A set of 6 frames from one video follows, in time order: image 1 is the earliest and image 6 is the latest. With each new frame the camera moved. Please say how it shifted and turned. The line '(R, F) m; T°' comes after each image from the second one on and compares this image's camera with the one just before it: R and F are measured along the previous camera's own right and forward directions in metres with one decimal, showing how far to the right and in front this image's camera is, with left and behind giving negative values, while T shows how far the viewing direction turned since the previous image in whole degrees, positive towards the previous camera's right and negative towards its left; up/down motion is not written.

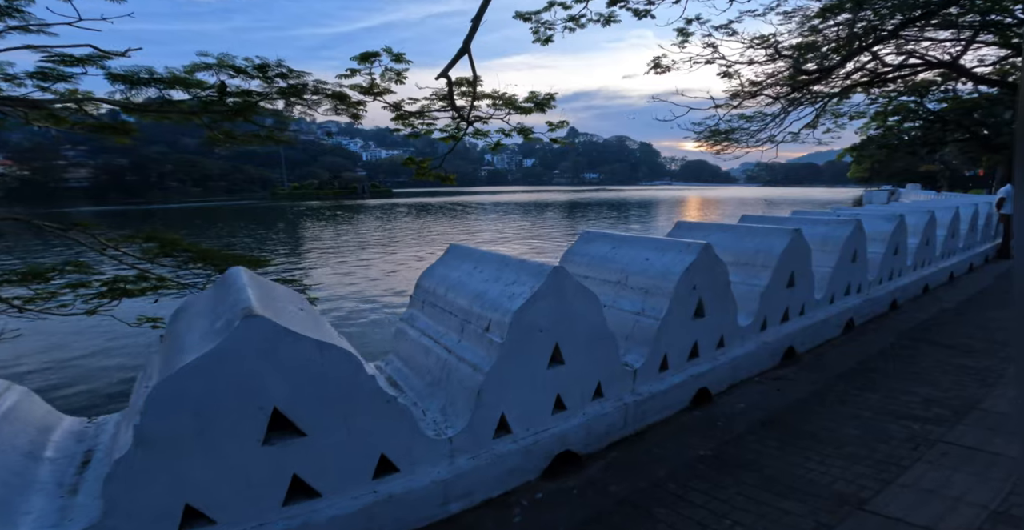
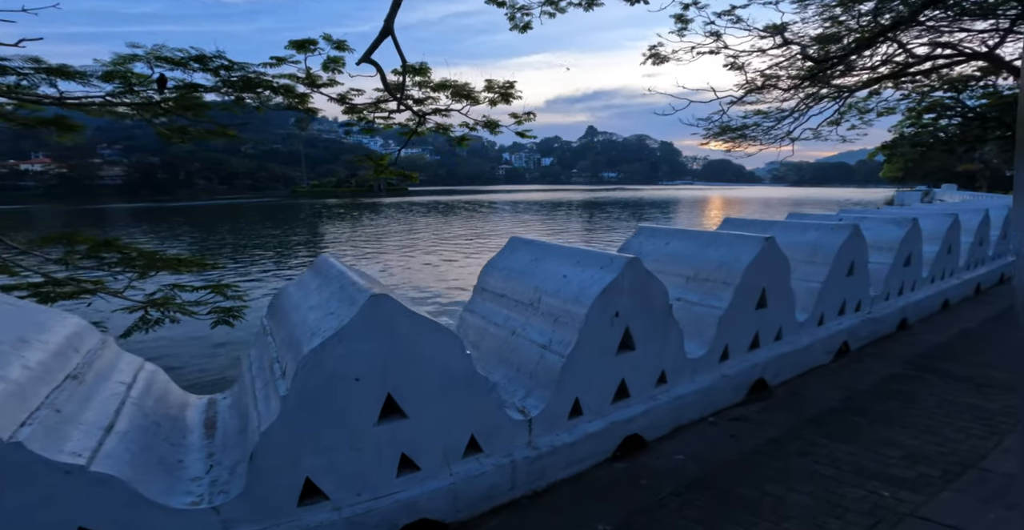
(+0.8, +0.7) m; -2°
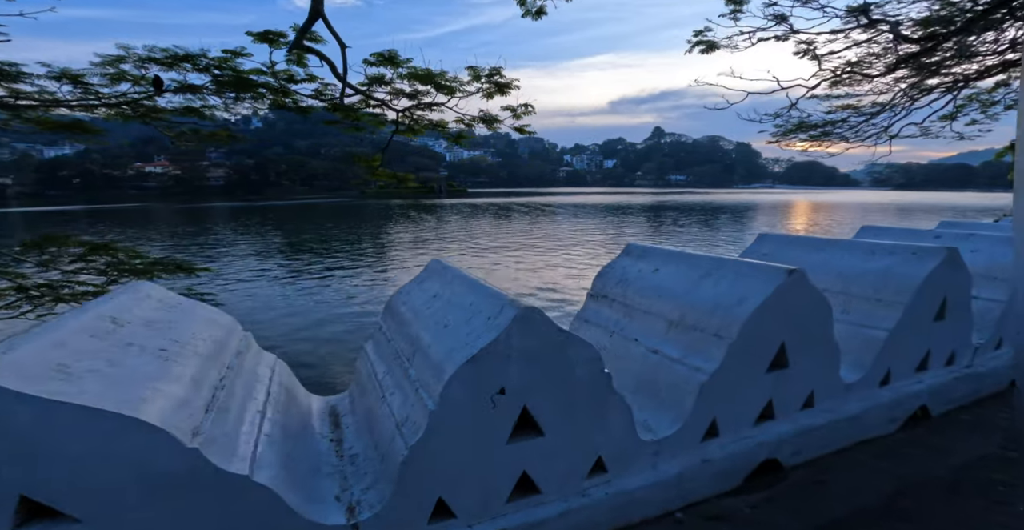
(+0.8, +0.9) m; -7°
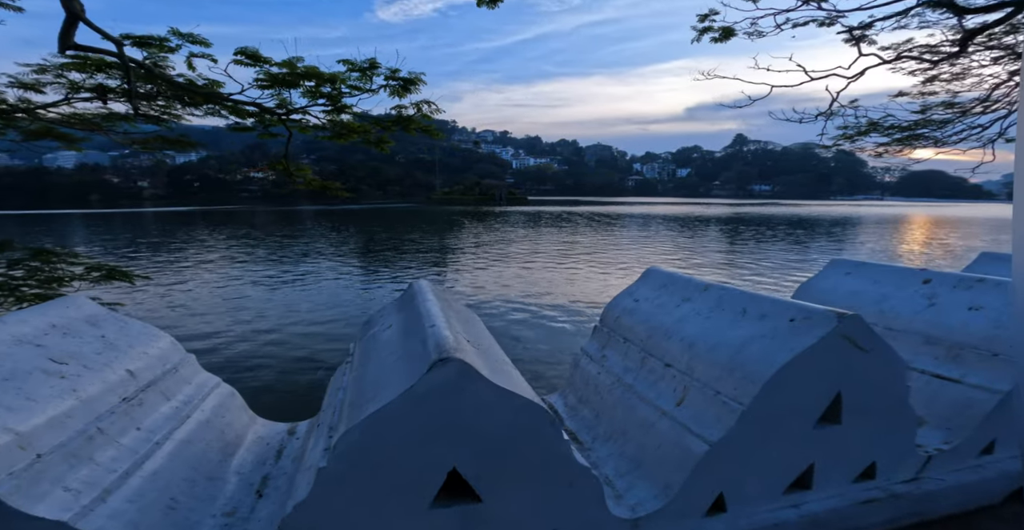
(+1.3, +0.7) m; -9°
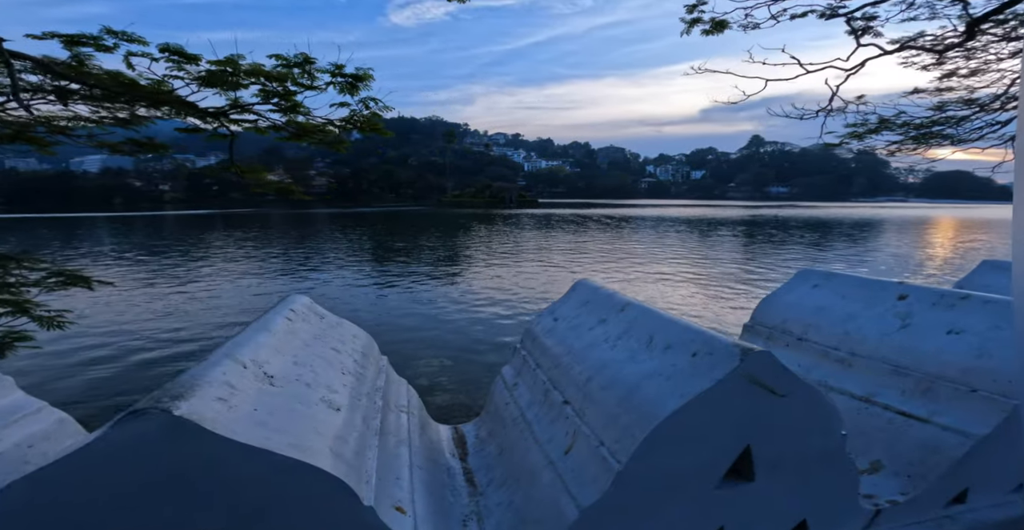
(+0.2, +0.2) m; -2°
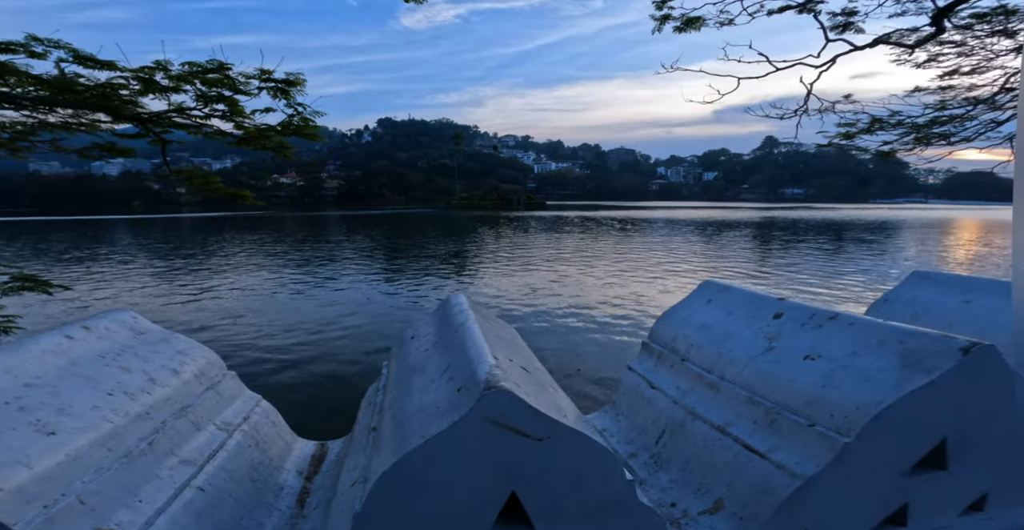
(+0.3, +0.1) m; -1°
